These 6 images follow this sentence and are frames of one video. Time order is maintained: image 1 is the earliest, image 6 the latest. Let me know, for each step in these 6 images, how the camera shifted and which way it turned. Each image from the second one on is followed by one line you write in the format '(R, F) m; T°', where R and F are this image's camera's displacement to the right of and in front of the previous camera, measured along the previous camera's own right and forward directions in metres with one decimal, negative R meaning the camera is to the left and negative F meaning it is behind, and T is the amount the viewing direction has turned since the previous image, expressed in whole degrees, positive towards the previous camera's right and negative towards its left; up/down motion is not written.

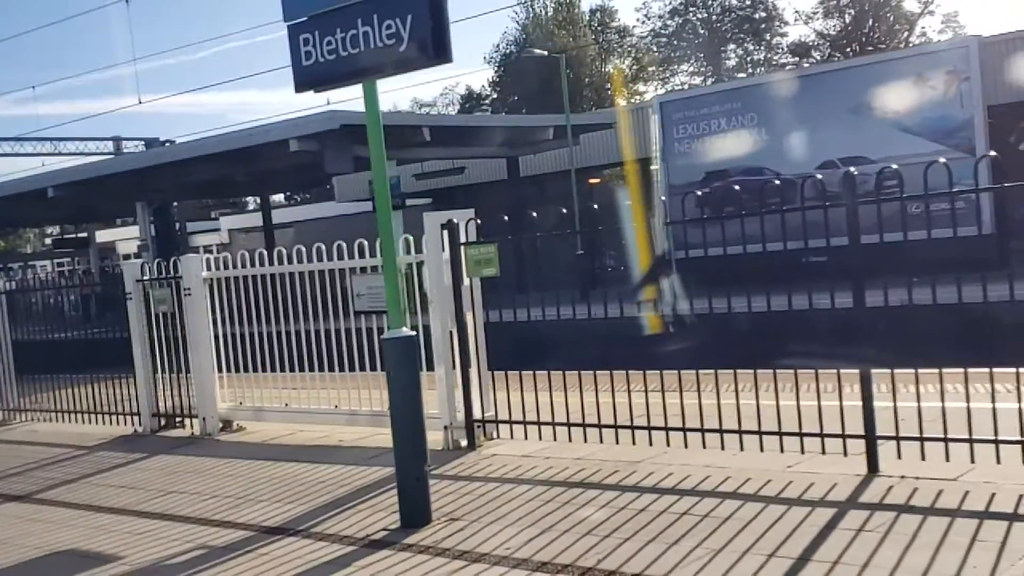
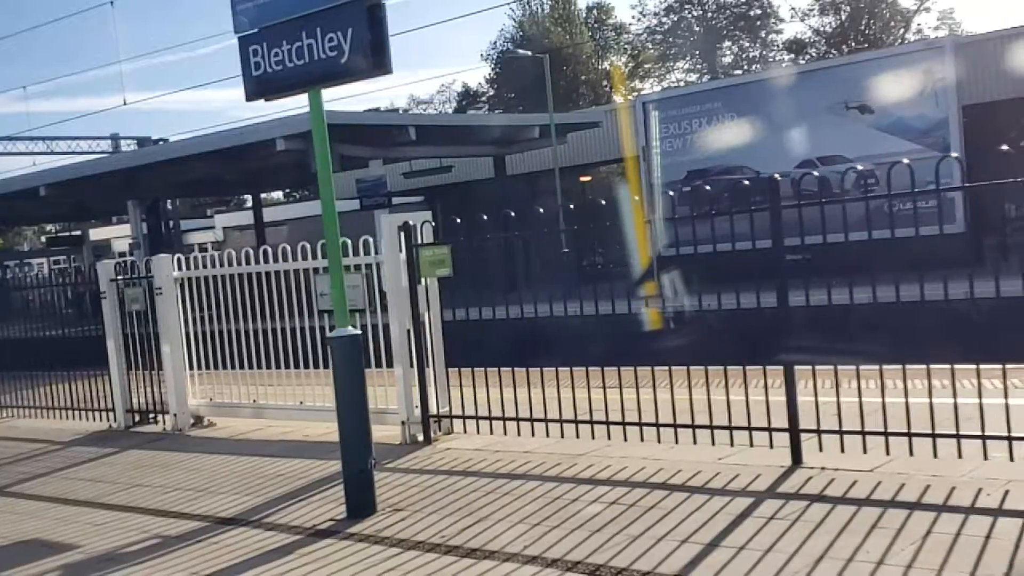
(+0.4, -0.3) m; 0°
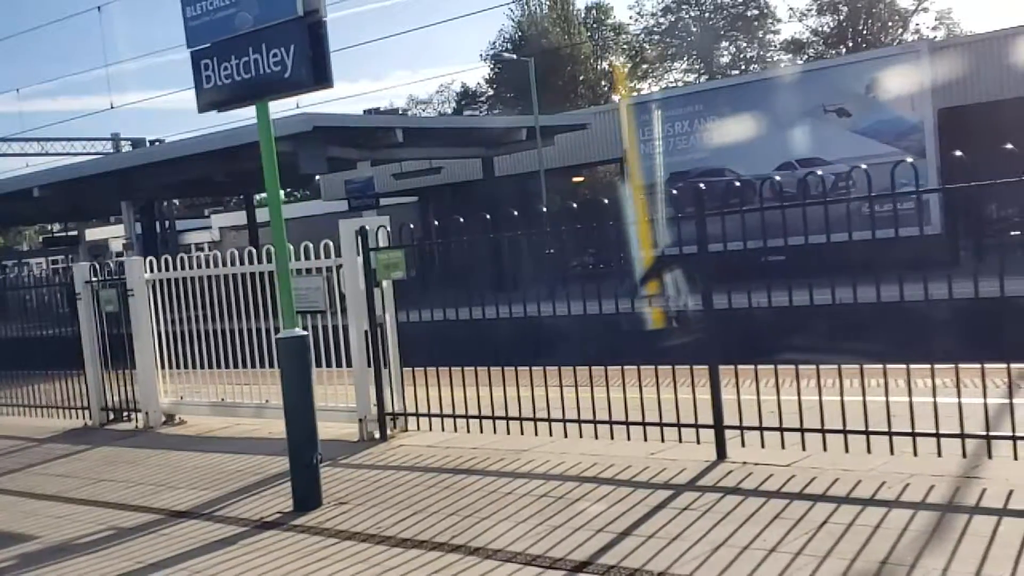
(+0.4, -0.3) m; 0°
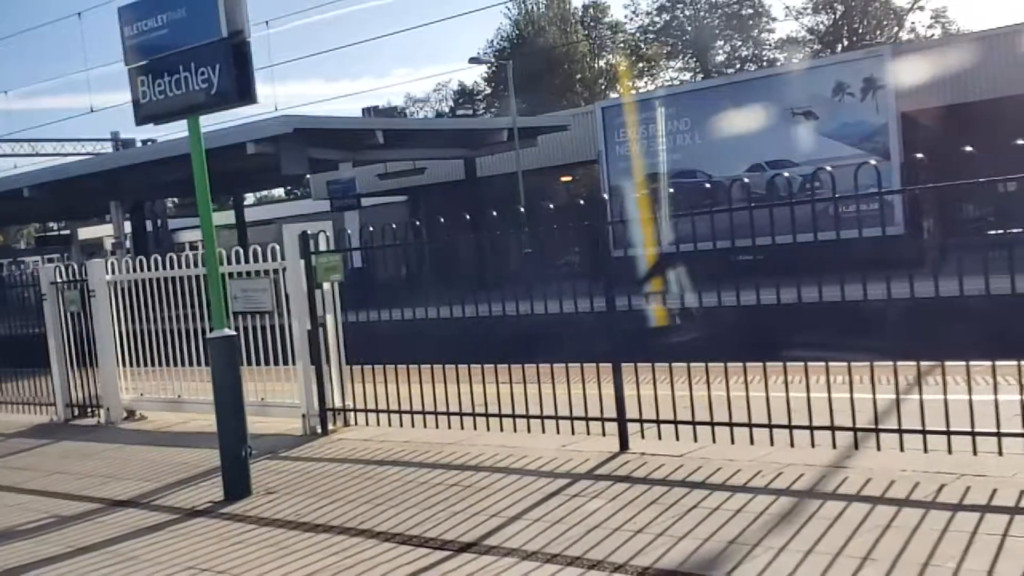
(+0.6, -0.5) m; 0°
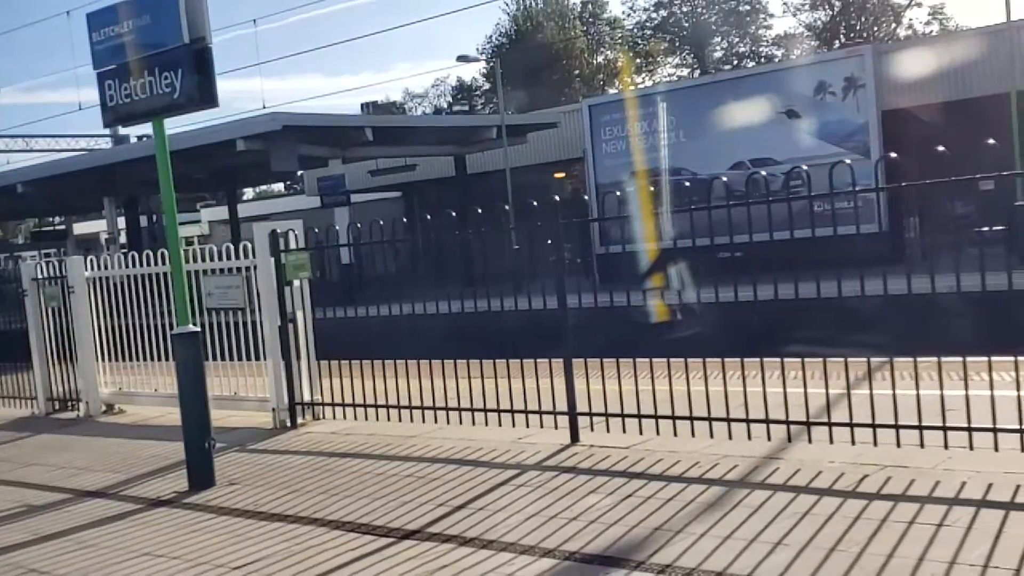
(+0.3, -0.3) m; 0°
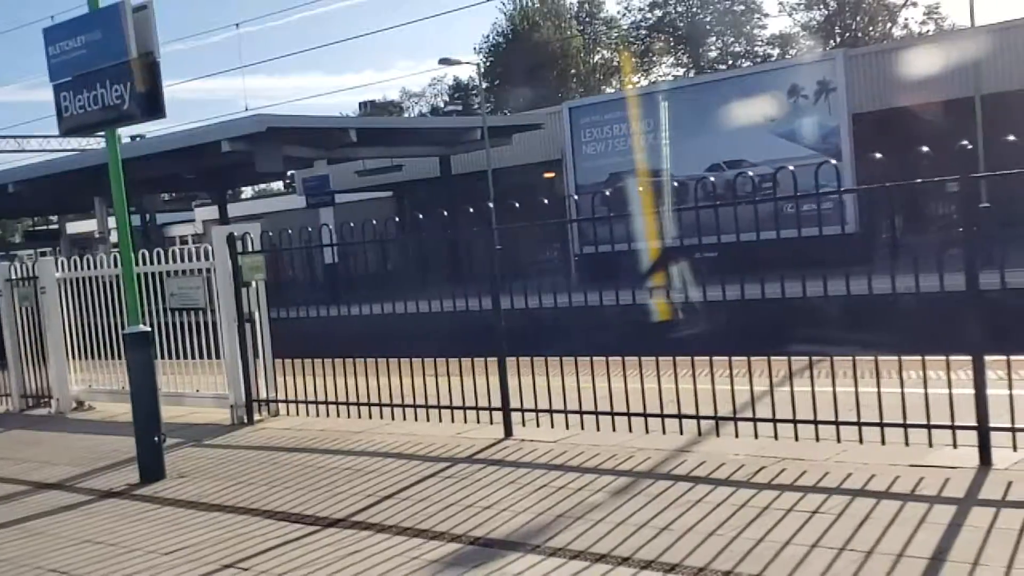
(+0.5, -0.4) m; 0°
